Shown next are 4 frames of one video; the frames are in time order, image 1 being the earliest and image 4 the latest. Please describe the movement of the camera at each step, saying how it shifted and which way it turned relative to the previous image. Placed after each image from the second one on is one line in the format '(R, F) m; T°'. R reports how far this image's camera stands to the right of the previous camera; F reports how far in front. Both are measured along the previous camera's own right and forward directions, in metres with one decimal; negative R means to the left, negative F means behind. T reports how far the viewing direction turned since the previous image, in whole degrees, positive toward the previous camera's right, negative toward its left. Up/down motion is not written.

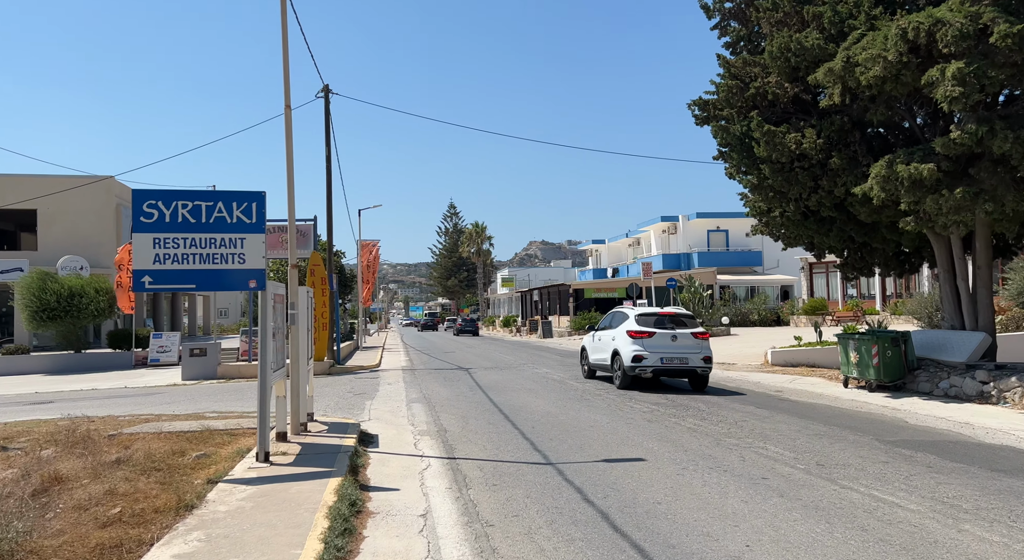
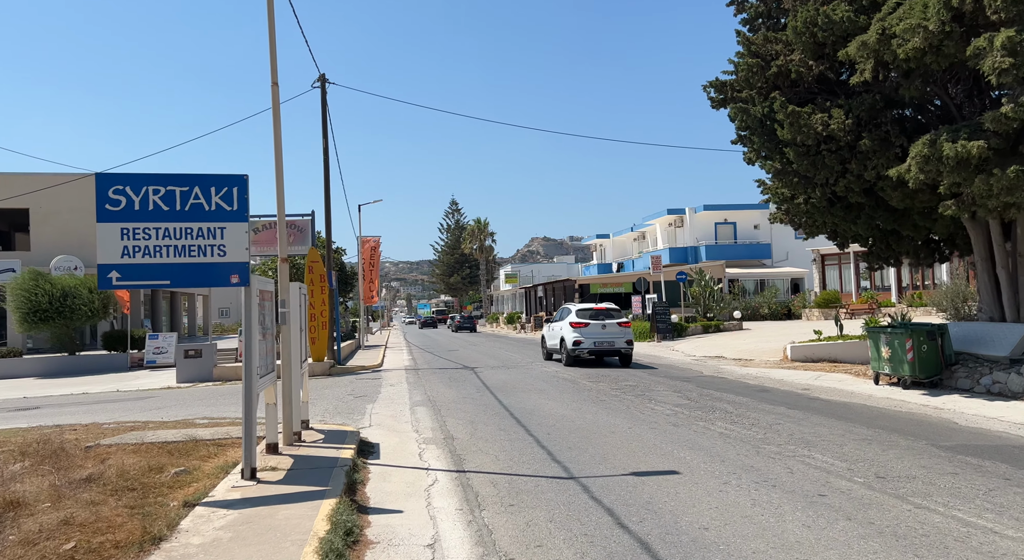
(-0.1, +1.0) m; 0°
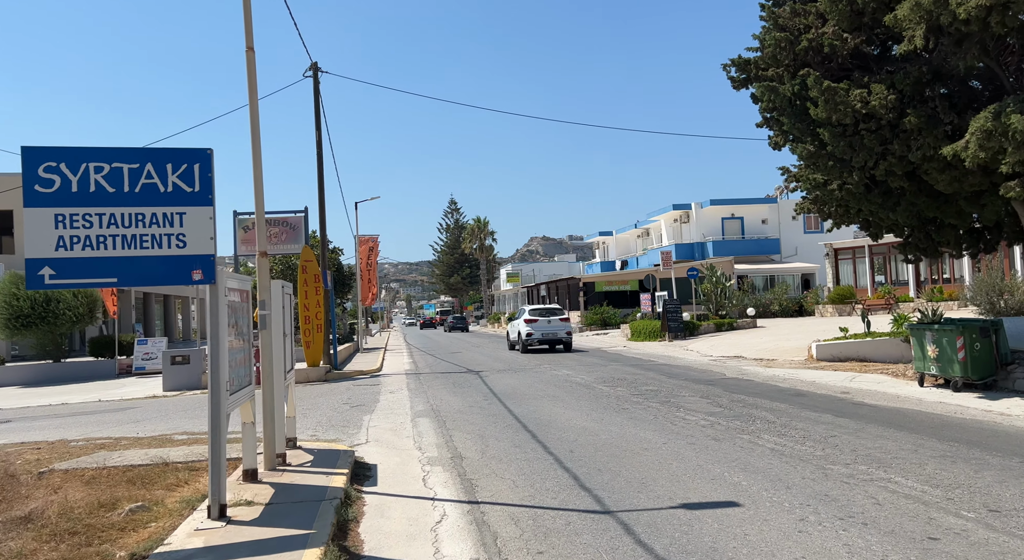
(-0.2, +1.4) m; 0°
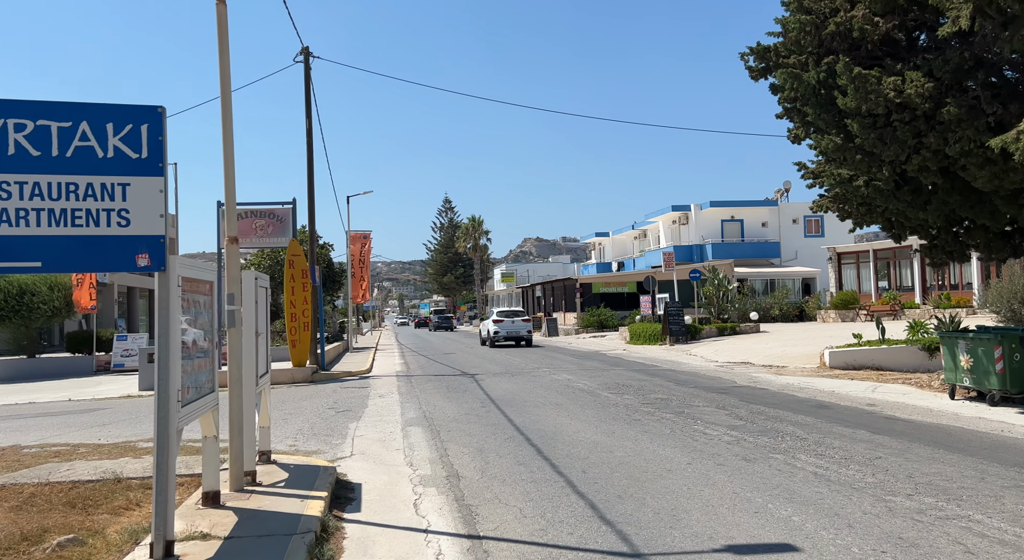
(-0.1, +1.1) m; +1°
